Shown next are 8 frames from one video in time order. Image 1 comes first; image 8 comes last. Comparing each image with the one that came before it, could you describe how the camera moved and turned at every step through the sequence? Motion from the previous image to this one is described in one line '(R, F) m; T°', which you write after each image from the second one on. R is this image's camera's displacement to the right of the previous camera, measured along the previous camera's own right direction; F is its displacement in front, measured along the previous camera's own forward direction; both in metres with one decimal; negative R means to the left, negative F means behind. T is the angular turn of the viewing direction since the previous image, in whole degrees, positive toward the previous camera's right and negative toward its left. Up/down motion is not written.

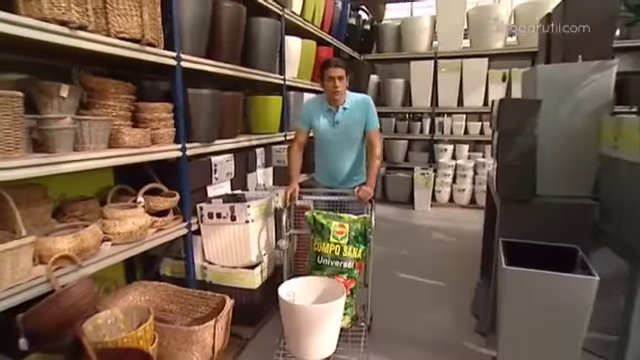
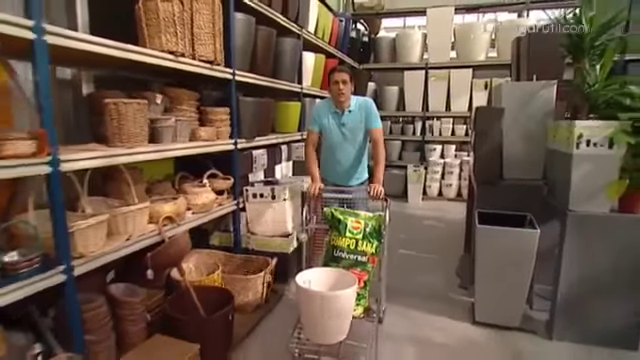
(-0.2, -0.6) m; +2°
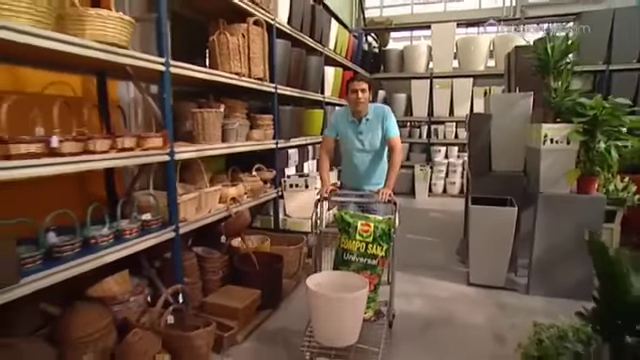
(-0.2, -0.7) m; -1°
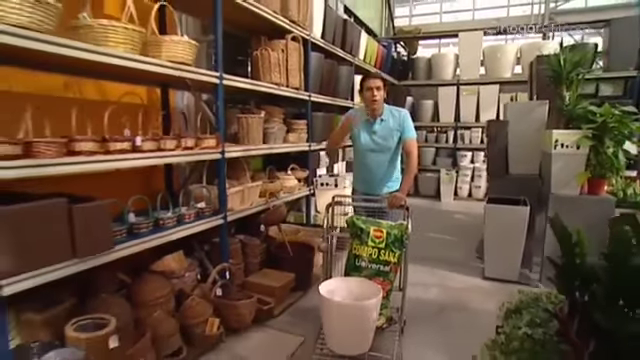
(0.0, -0.3) m; -4°
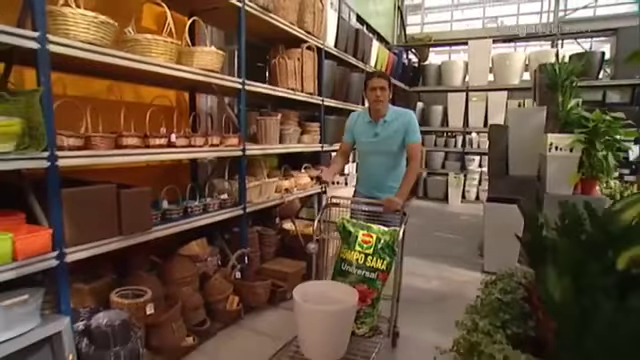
(0.0, -0.3) m; -2°
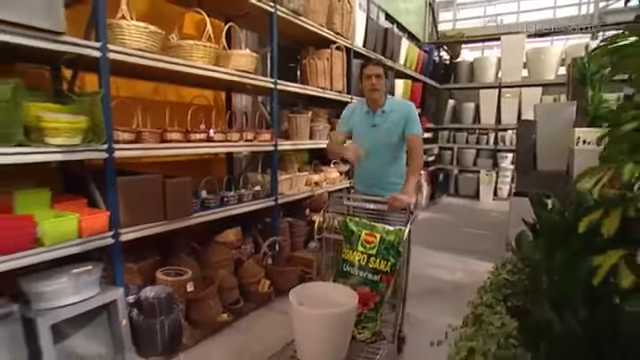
(+0.1, -0.2) m; -5°
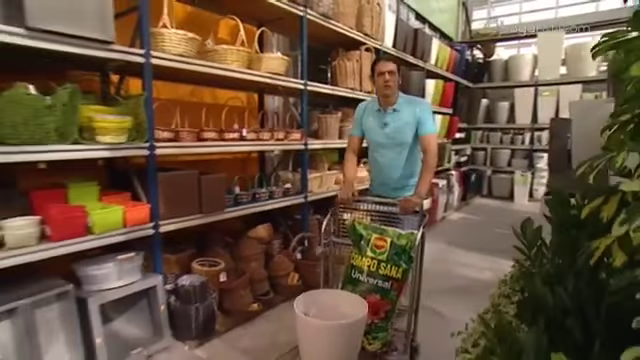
(0.0, -0.1) m; -5°
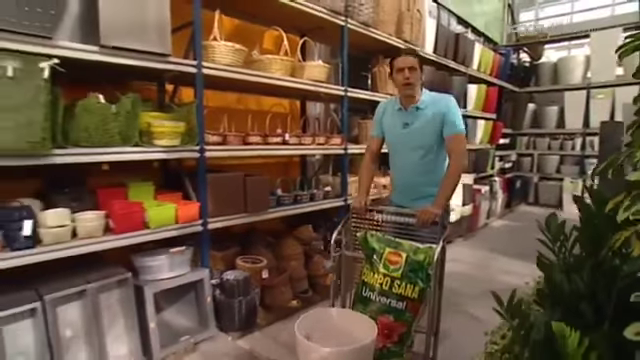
(0.0, -0.1) m; -6°
